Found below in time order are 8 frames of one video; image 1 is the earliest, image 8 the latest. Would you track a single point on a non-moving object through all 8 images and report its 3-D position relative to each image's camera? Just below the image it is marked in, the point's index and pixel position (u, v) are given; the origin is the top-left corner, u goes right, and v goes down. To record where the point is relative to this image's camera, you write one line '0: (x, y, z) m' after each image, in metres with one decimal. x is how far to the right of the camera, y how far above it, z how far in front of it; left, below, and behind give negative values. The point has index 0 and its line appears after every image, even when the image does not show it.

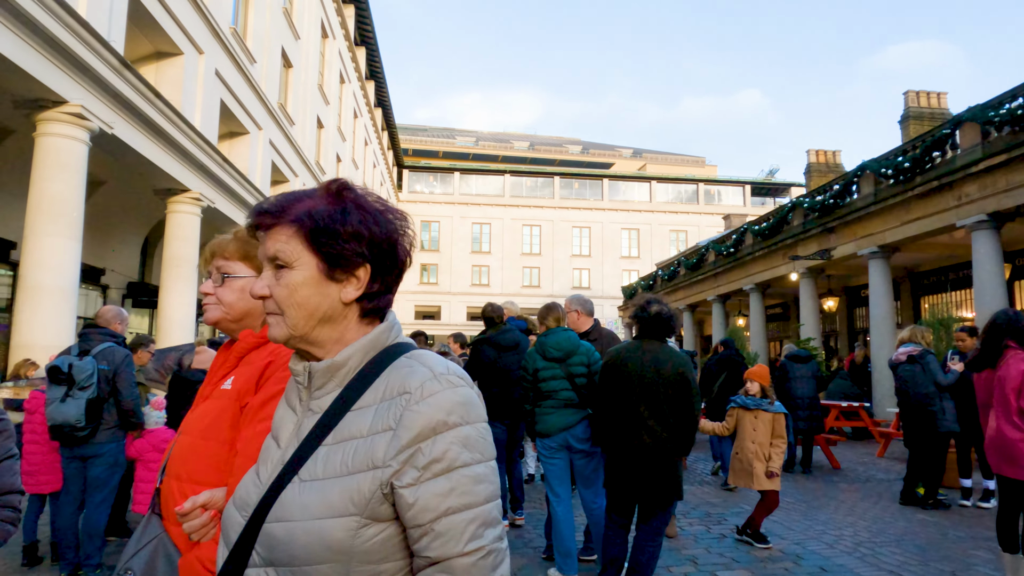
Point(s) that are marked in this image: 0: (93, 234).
0: (-9.4, +1.2, +16.1) m
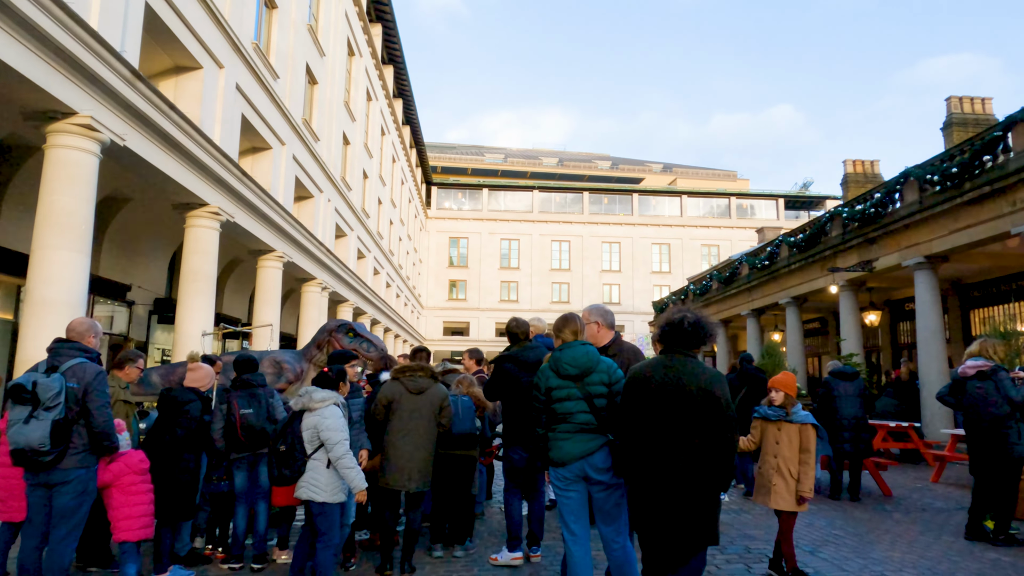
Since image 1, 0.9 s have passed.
0: (-8.9, +0.8, +16.0) m
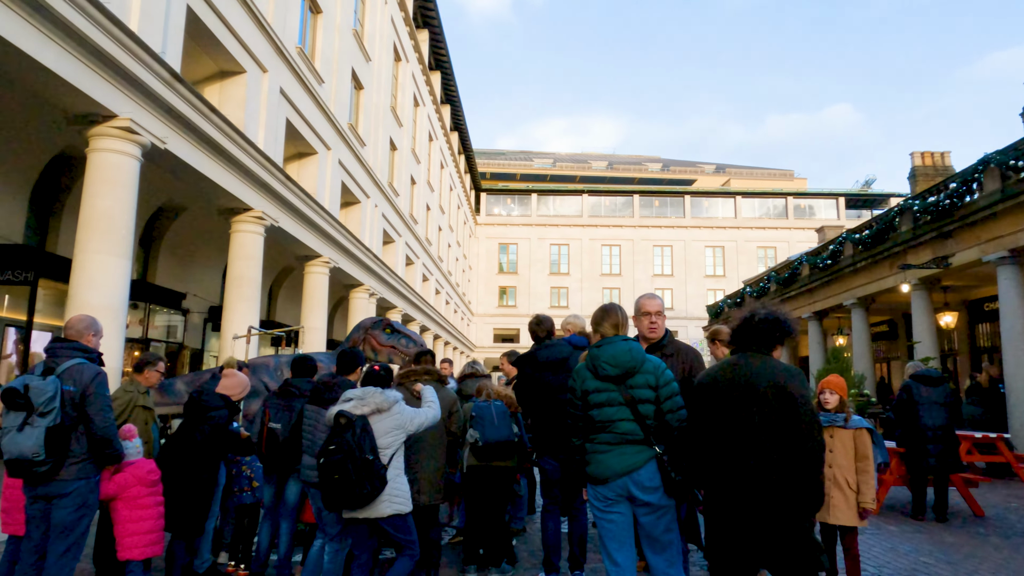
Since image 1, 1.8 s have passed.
0: (-7.8, +0.6, +16.2) m
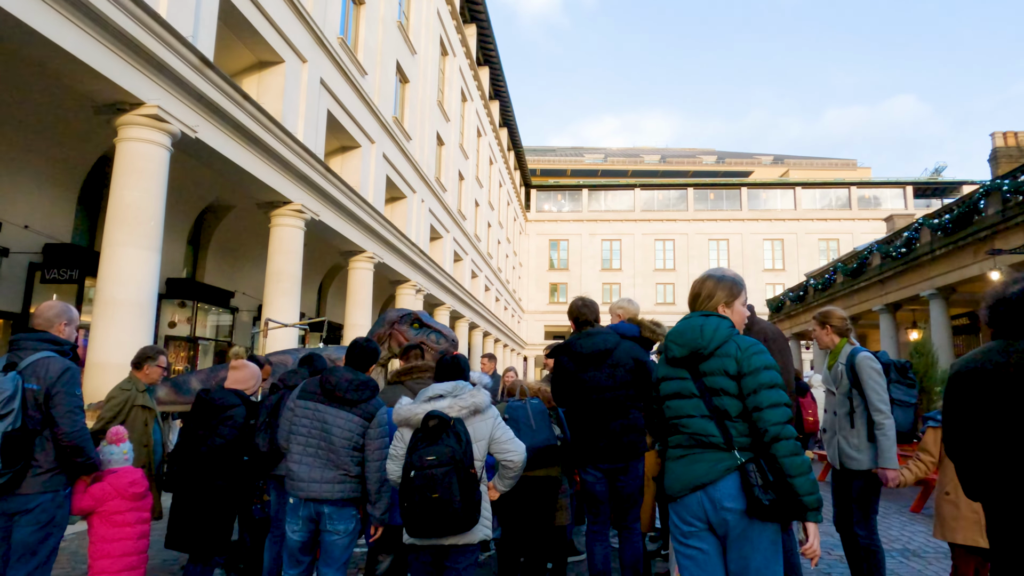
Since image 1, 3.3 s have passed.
0: (-6.7, +0.7, +16.0) m
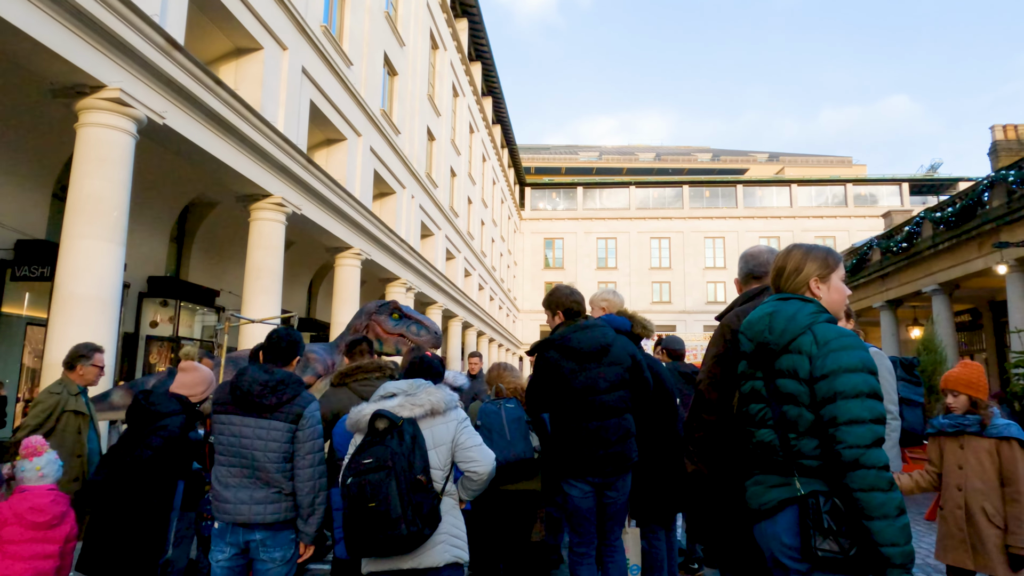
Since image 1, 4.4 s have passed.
0: (-6.9, +0.7, +15.5) m
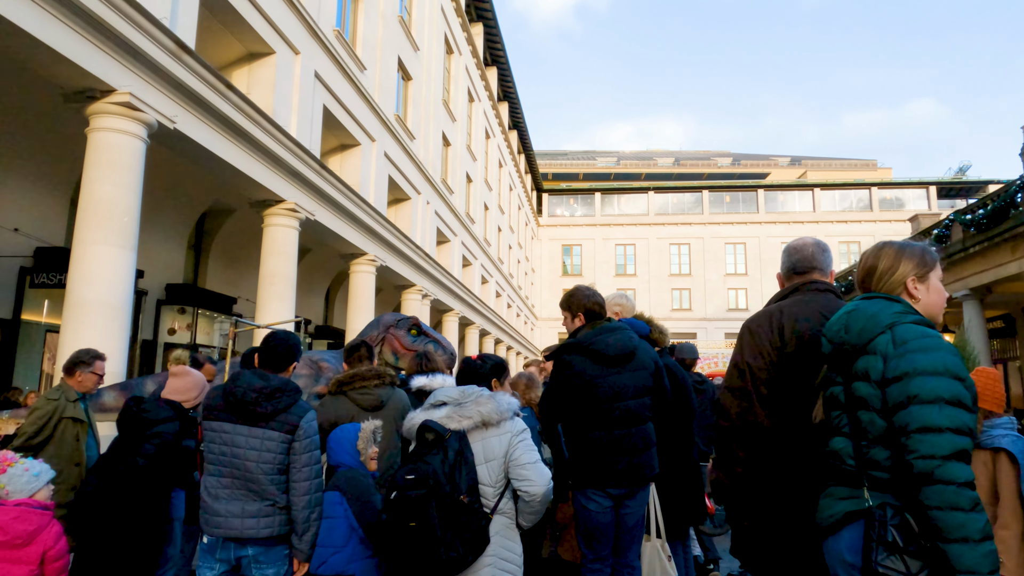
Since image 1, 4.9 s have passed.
0: (-6.5, +0.6, +15.5) m
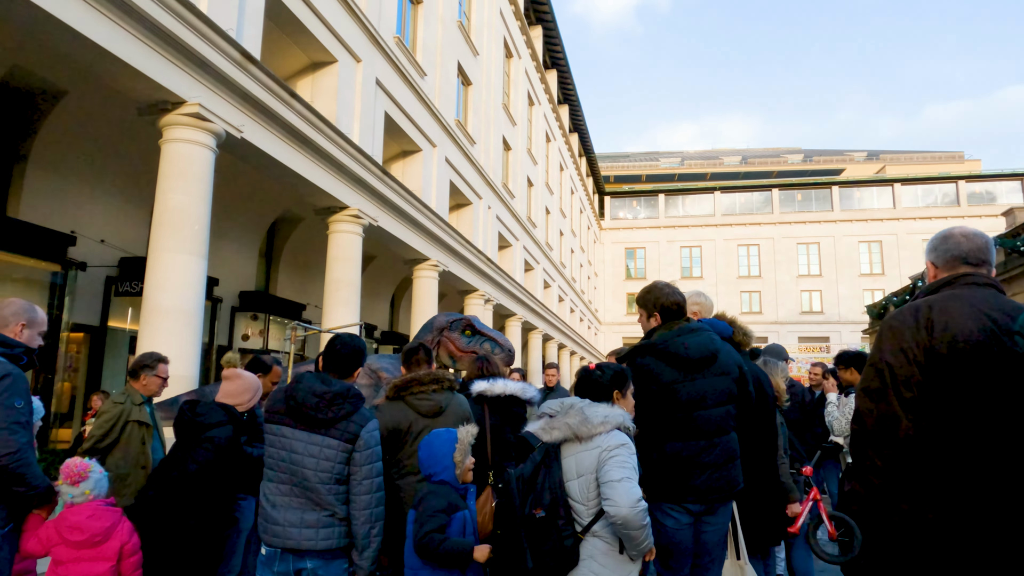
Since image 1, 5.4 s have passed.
0: (-5.1, +0.4, +15.8) m
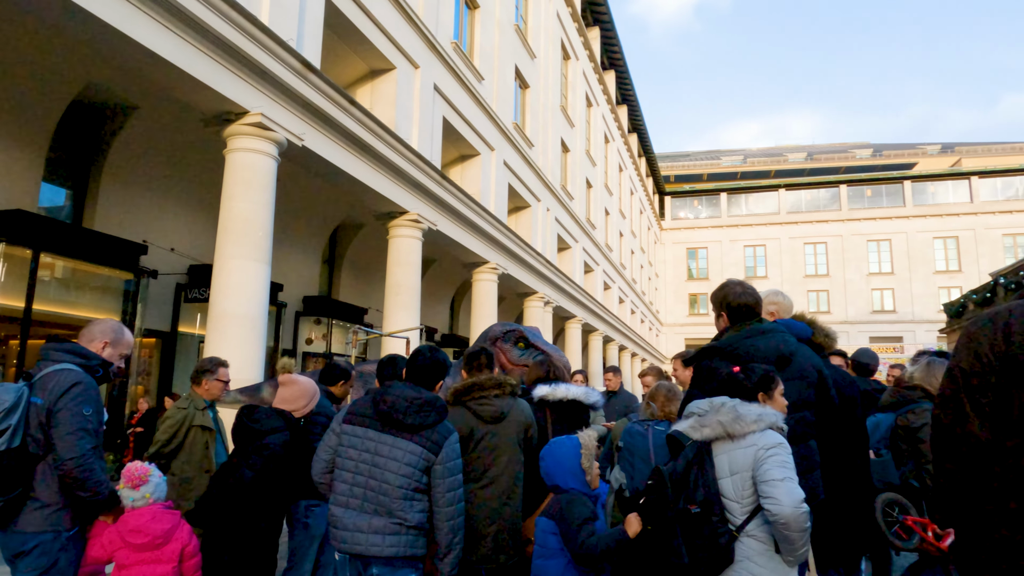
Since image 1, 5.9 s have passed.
0: (-3.8, +0.3, +16.1) m
